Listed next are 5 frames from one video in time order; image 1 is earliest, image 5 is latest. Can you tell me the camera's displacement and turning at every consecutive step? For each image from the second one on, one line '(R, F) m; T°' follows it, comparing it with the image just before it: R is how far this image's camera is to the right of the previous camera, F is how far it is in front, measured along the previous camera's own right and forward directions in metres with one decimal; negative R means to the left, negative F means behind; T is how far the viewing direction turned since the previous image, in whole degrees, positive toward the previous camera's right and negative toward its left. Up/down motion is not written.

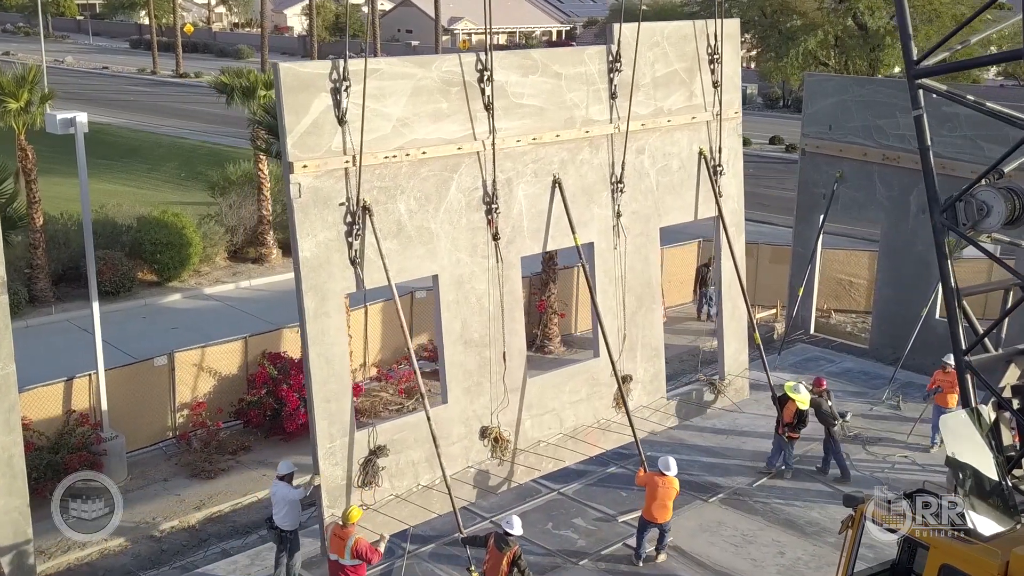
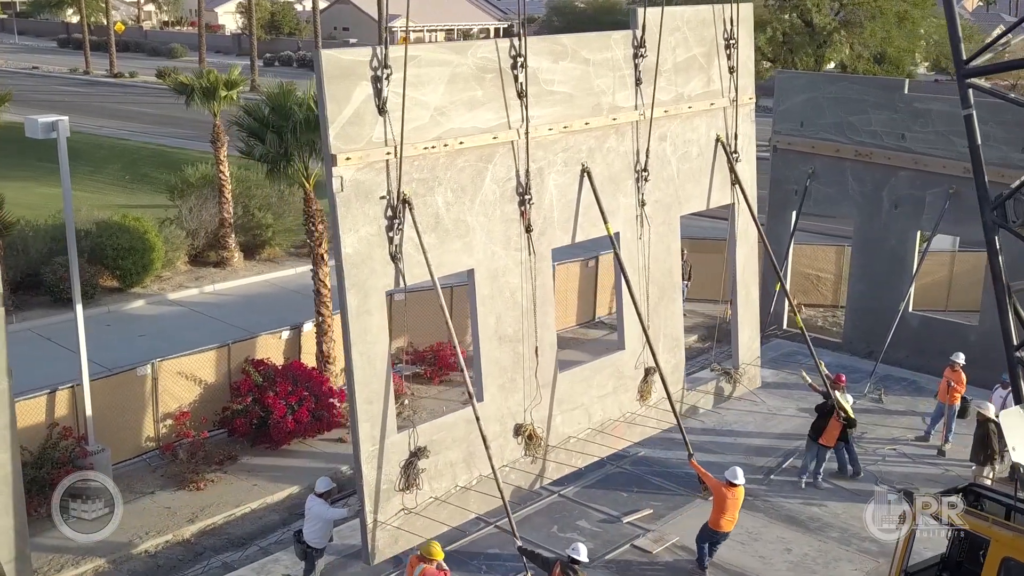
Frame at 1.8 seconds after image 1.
(-0.7, +0.2) m; +3°
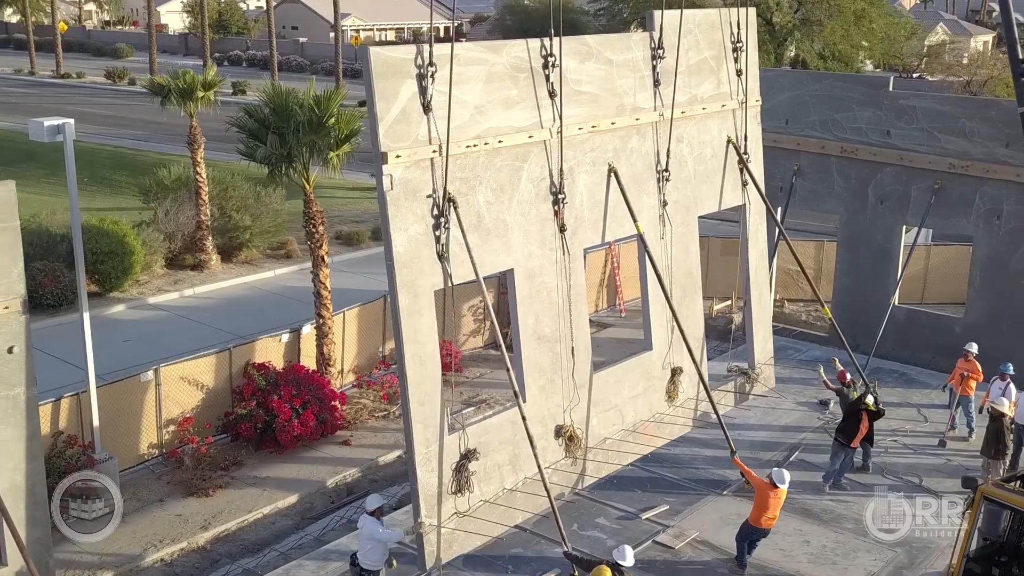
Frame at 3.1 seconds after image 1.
(-0.7, 0.0) m; +2°
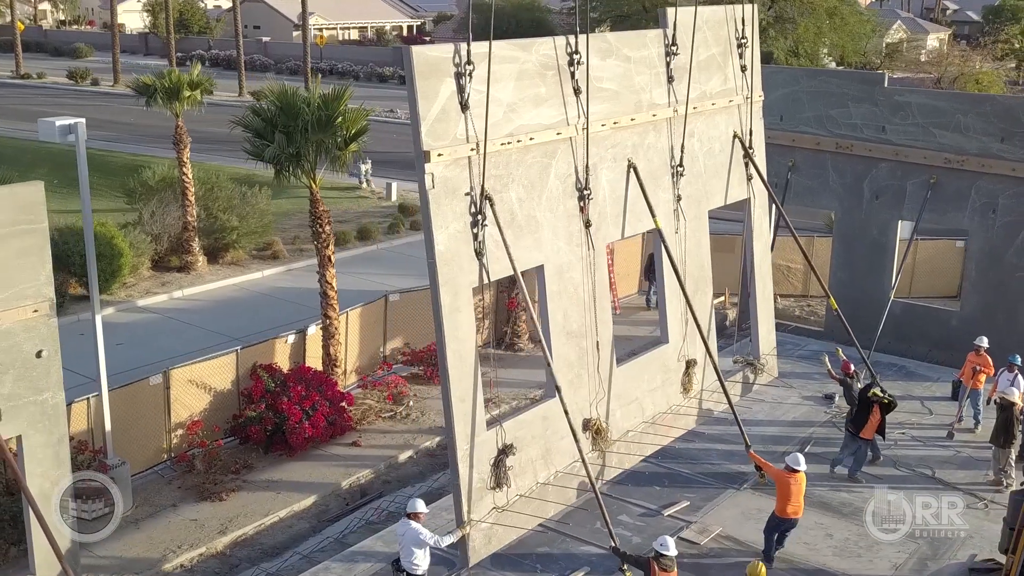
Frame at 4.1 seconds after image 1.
(-0.6, +0.1) m; +2°
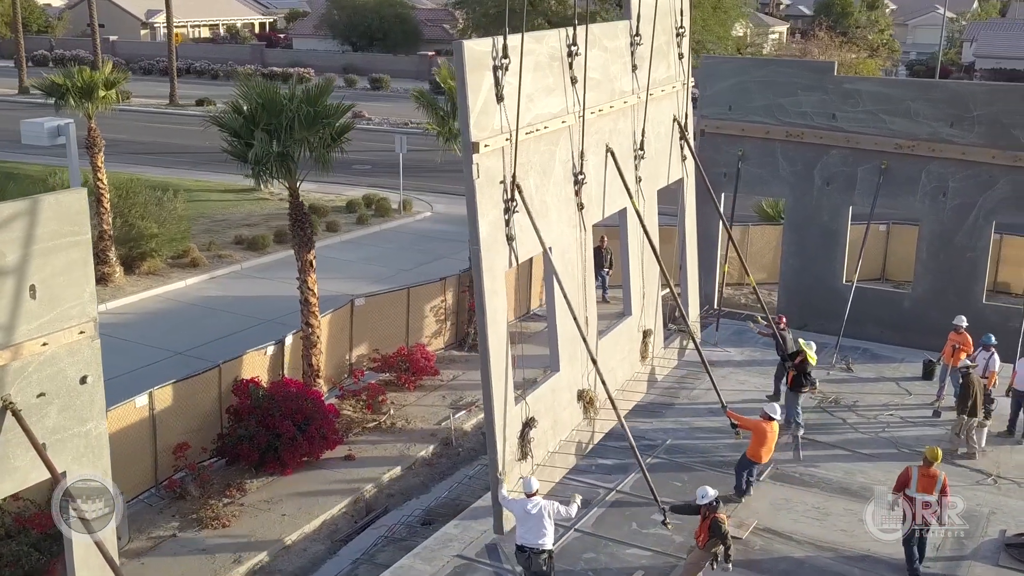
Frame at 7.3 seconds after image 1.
(-1.8, +0.6) m; +7°
